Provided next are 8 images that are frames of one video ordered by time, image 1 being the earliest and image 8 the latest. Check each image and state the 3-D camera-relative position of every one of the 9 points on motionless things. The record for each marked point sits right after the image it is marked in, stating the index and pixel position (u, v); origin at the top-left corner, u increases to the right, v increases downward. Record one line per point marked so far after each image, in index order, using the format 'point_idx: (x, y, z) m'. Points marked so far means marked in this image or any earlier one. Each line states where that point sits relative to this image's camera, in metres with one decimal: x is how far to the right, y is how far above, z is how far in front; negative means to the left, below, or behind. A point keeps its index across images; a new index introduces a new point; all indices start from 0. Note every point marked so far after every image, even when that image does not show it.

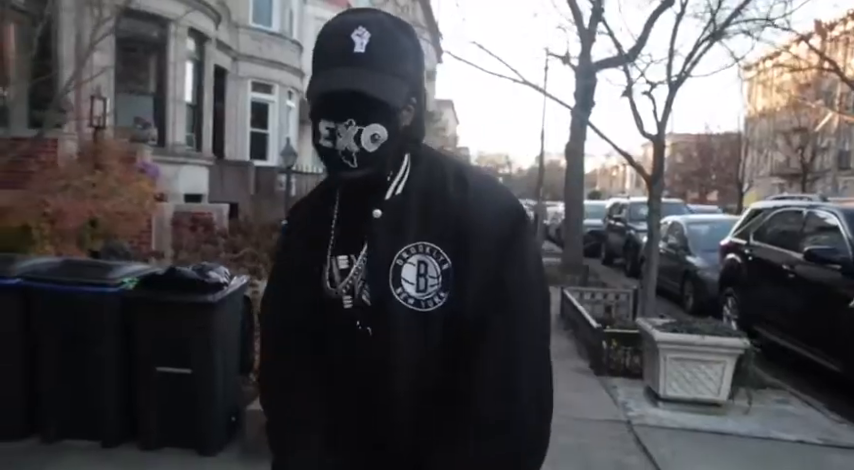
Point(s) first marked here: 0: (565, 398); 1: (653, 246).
0: (+1.4, -1.7, +7.9) m
1: (+3.1, -0.1, +10.5) m
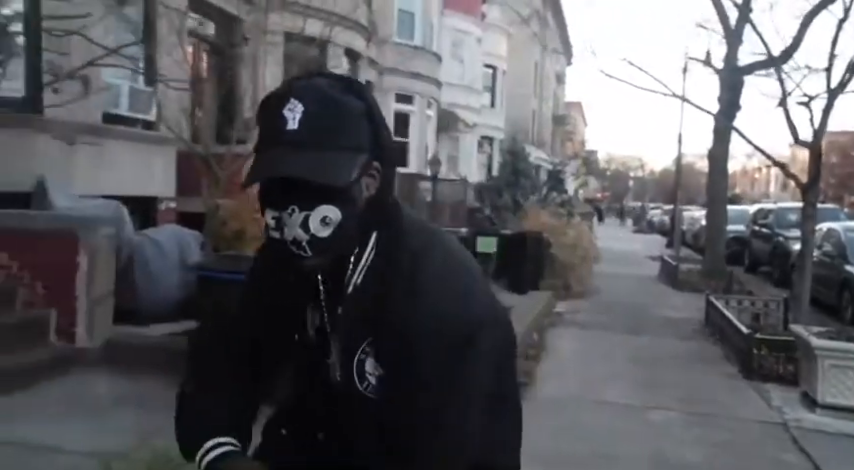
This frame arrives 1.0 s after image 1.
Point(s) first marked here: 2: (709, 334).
0: (+3.2, -1.8, +8.2) m
1: (+5.3, -0.3, +10.5) m
2: (+4.5, -1.6, +12.0) m
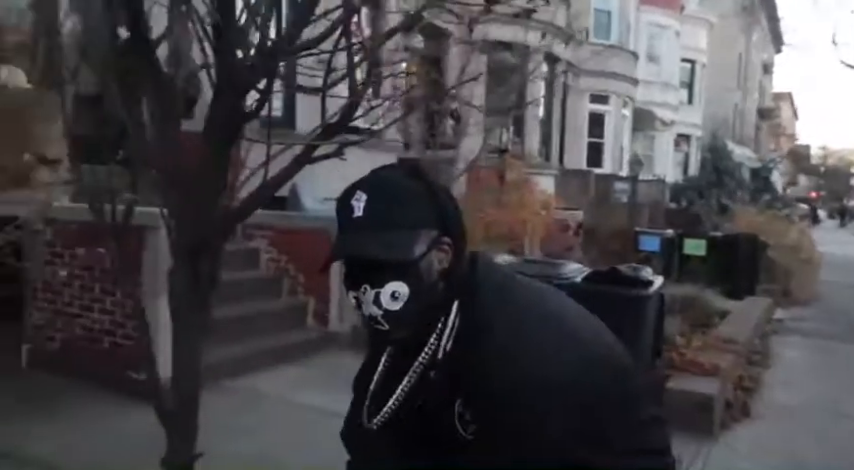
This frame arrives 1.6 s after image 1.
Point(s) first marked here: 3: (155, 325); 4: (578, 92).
0: (+5.4, -1.8, +7.5) m
1: (+8.0, -0.3, +9.2) m
2: (+7.6, -1.6, +10.8) m
3: (-1.7, -0.6, +4.7) m
4: (+3.5, +3.3, +18.0) m
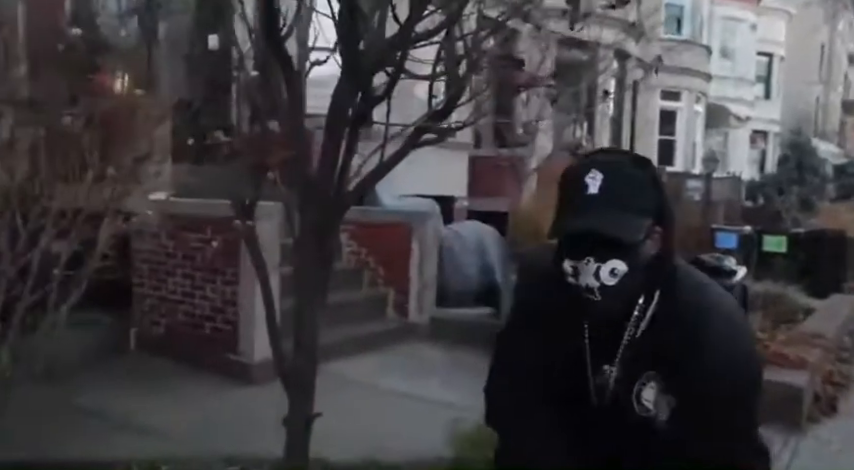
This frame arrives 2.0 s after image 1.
0: (+6.1, -1.8, +7.1) m
1: (+8.9, -0.3, +8.6) m
2: (+8.6, -1.6, +10.3) m
3: (-1.2, -0.5, +5.0) m
4: (+5.2, +3.4, +17.8) m
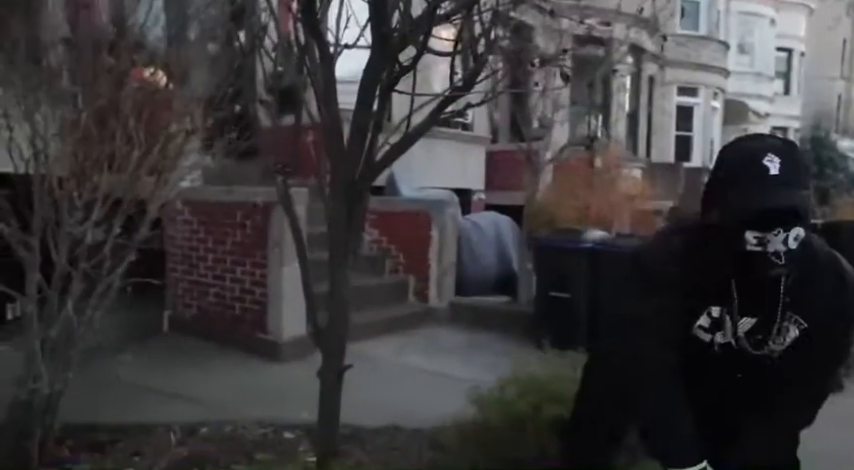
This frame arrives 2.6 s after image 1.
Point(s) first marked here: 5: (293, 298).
0: (+6.3, -1.6, +7.2) m
1: (+9.1, -0.1, +8.6) m
2: (+8.8, -1.4, +10.3) m
3: (-1.0, -0.4, +5.2) m
4: (+5.6, +3.5, +17.9) m
5: (-0.9, -0.4, +5.3) m
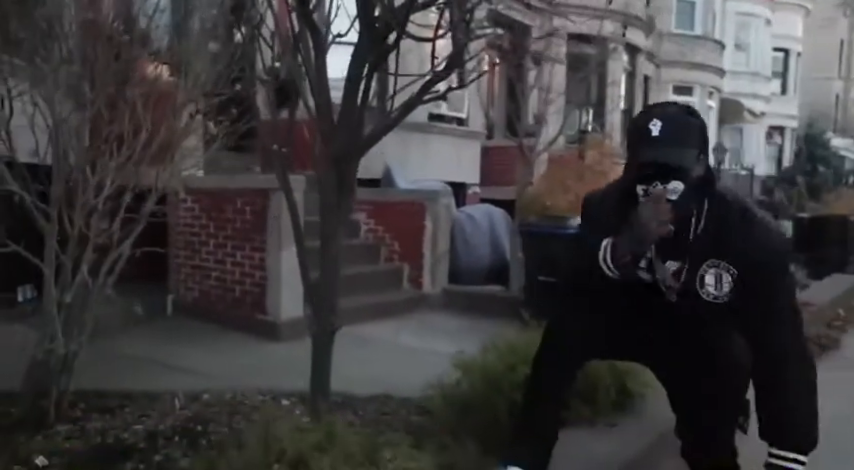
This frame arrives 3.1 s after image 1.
0: (+6.3, -1.5, +7.4) m
1: (+9.0, 0.0, +8.9) m
2: (+8.8, -1.3, +10.5) m
3: (-1.1, -0.3, +5.5) m
4: (+5.6, +3.6, +18.1) m
5: (-1.0, -0.3, +5.5) m
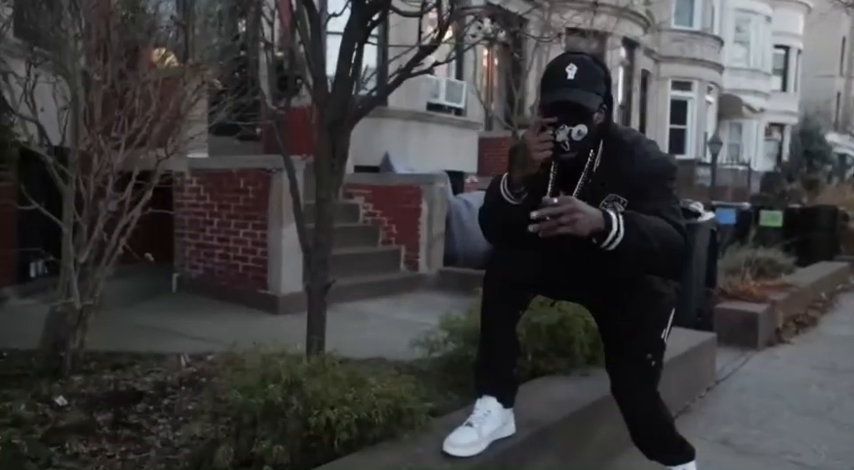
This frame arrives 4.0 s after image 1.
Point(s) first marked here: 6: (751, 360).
0: (+6.2, -1.4, +7.7) m
1: (+9.0, +0.1, +9.1) m
2: (+8.8, -1.2, +10.8) m
3: (-1.1, -0.1, +5.7) m
4: (+5.6, +3.8, +18.4) m
5: (-1.0, -0.2, +5.8) m
6: (+2.1, -0.8, +4.8) m
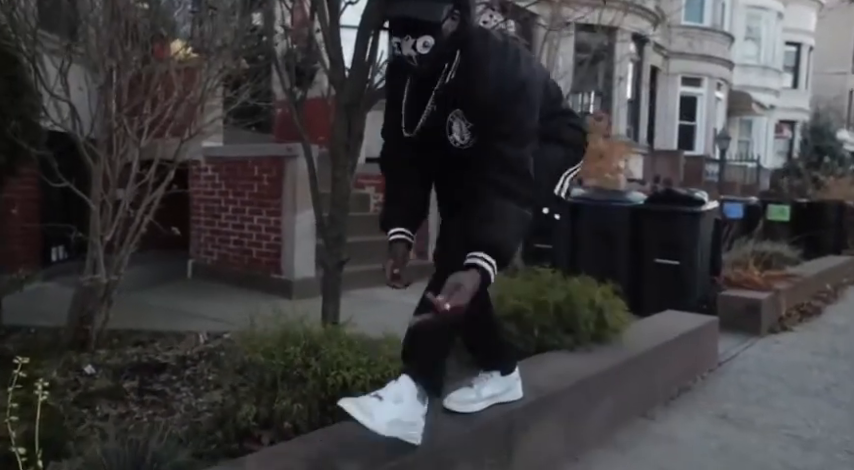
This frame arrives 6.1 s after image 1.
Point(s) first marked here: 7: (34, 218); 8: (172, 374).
0: (+6.3, -1.3, +7.7) m
1: (+9.1, +0.2, +9.1) m
2: (+8.9, -1.1, +10.8) m
3: (-1.1, 0.0, +5.9) m
4: (+5.8, +3.9, +18.4) m
5: (-1.0, -0.1, +5.9) m
6: (+2.1, -0.7, +5.0) m
7: (-2.7, +0.1, +5.2) m
8: (-1.1, -0.6, +3.3) m
